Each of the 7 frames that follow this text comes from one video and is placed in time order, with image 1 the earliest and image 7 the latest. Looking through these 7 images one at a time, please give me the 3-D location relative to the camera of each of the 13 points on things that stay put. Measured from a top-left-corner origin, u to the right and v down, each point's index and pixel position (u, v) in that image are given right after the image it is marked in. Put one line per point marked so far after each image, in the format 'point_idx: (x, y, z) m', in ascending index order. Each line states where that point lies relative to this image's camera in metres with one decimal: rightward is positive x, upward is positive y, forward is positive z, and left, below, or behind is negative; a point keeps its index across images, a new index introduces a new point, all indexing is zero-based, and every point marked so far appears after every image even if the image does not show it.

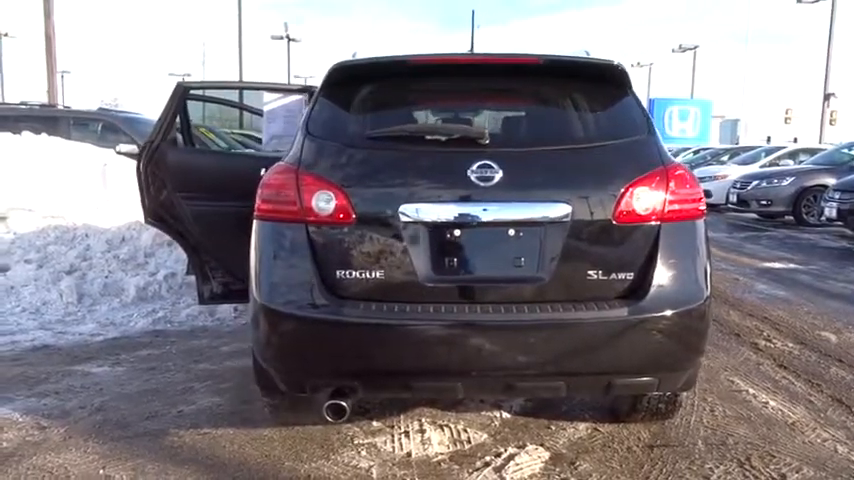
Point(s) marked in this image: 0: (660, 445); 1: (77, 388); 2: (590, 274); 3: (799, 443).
0: (+1.2, -1.0, +3.6) m
1: (-2.2, -0.9, +4.5) m
2: (+0.7, -0.1, +2.9) m
3: (+1.9, -1.0, +3.6) m
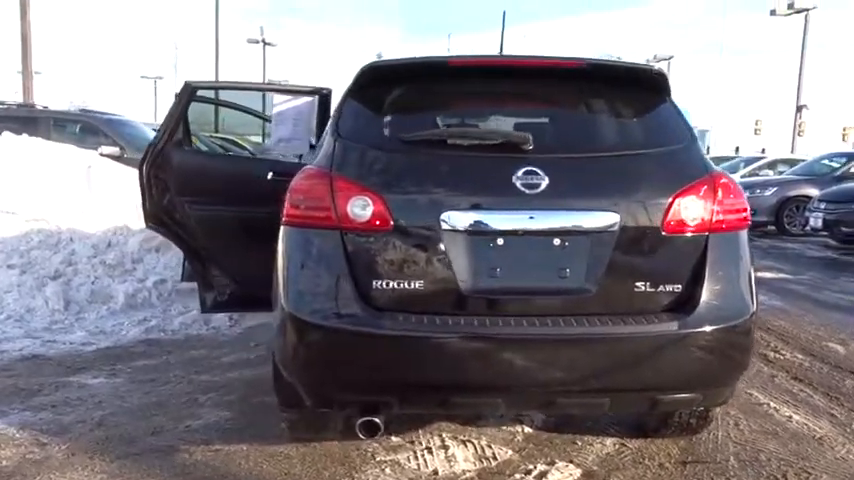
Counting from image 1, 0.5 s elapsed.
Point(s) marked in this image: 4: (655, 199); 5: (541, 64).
0: (+1.3, -1.1, +3.5) m
1: (-2.1, -0.9, +4.3) m
2: (+0.8, -0.2, +2.8) m
3: (+2.0, -1.1, +3.5) m
4: (+1.0, +0.2, +2.8) m
5: (+0.5, +0.8, +3.1) m
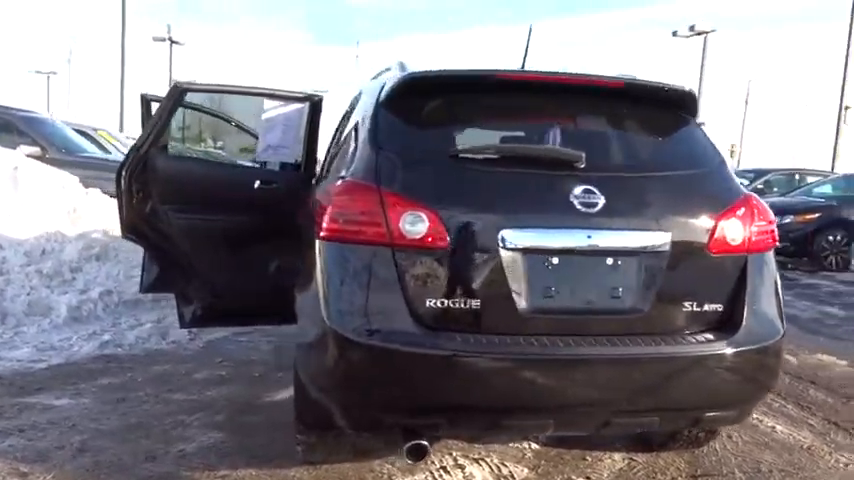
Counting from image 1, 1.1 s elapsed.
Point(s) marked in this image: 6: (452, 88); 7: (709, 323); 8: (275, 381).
0: (+1.4, -1.2, +3.6) m
1: (-2.1, -1.0, +3.9) m
2: (+1.0, -0.3, +2.9) m
3: (+2.1, -1.2, +3.7) m
4: (+1.1, +0.1, +2.9) m
5: (+0.7, +0.7, +3.2) m
6: (+0.2, +0.6, +3.1) m
7: (+1.2, -0.3, +2.9) m
8: (-1.0, -0.9, +4.8) m
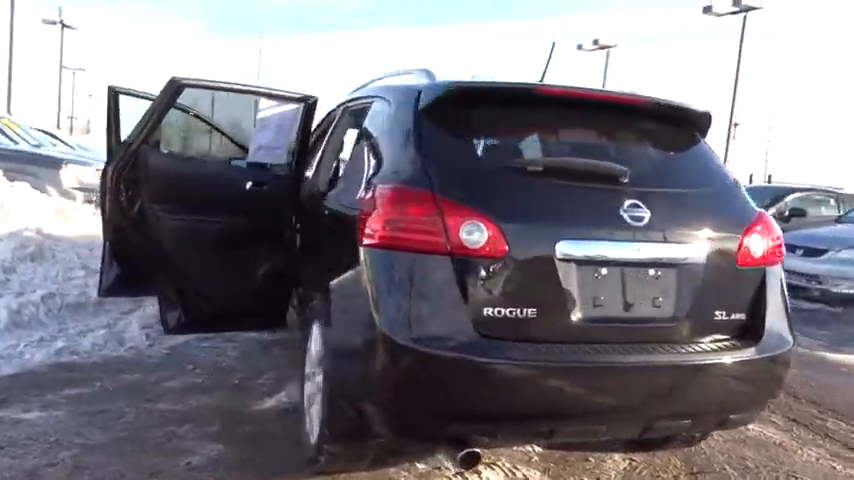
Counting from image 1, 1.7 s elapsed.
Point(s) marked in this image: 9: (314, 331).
0: (+1.4, -1.2, +3.8) m
1: (-2.0, -1.0, +3.6) m
2: (+1.2, -0.3, +3.0) m
3: (+2.1, -1.2, +4.0) m
4: (+1.3, 0.0, +3.1) m
5: (+0.8, +0.6, +3.3) m
6: (+0.3, +0.6, +3.1) m
7: (+1.3, -0.4, +3.1) m
8: (-1.1, -1.0, +4.7) m
9: (-0.6, -0.4, +3.6) m
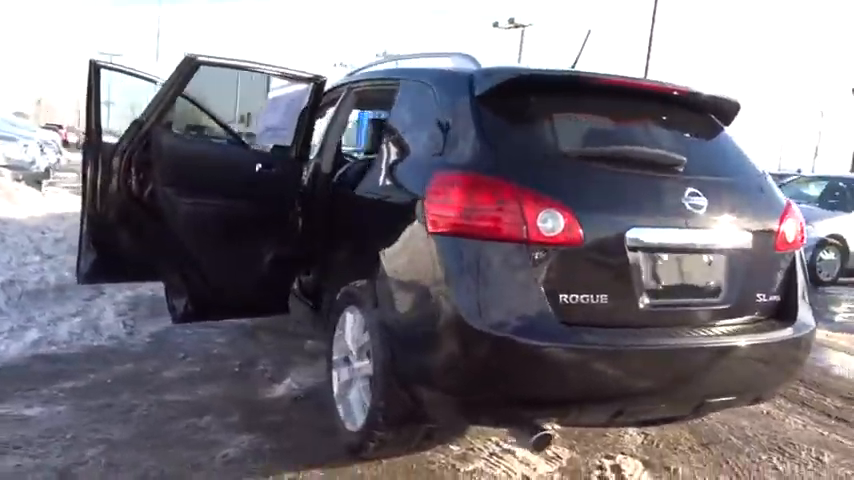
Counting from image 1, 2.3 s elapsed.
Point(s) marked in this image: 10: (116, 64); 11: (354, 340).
0: (+1.6, -1.1, +4.0) m
1: (-1.8, -0.9, +3.4) m
2: (+1.4, -0.2, +3.2) m
3: (+2.2, -1.1, +4.3) m
4: (+1.5, +0.1, +3.3) m
5: (+1.0, +0.7, +3.4) m
6: (+0.5, +0.7, +3.2) m
7: (+1.5, -0.3, +3.3) m
8: (-1.0, -0.9, +4.6) m
9: (-0.4, -0.4, +3.5) m
10: (-2.0, +1.2, +4.7) m
11: (-0.4, -0.5, +3.5) m
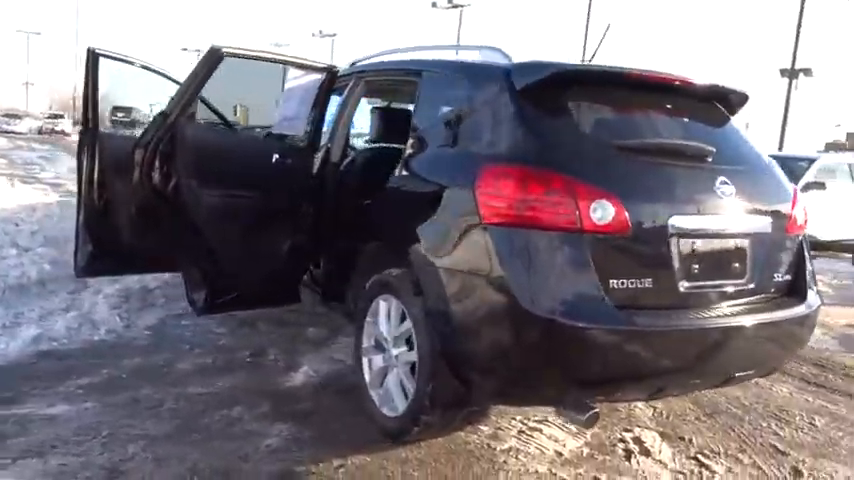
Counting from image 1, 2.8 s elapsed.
0: (+1.7, -1.0, +4.3) m
1: (-1.7, -0.9, +3.4) m
2: (+1.6, -0.2, +3.4) m
3: (+2.3, -1.0, +4.6) m
4: (+1.7, +0.2, +3.5) m
5: (+1.2, +0.8, +3.5) m
6: (+0.7, +0.7, +3.3) m
7: (+1.7, -0.2, +3.5) m
8: (-1.0, -0.8, +4.6) m
9: (-0.2, -0.3, +3.6) m
10: (-2.0, +1.2, +4.6) m
11: (-0.2, -0.4, +3.6) m
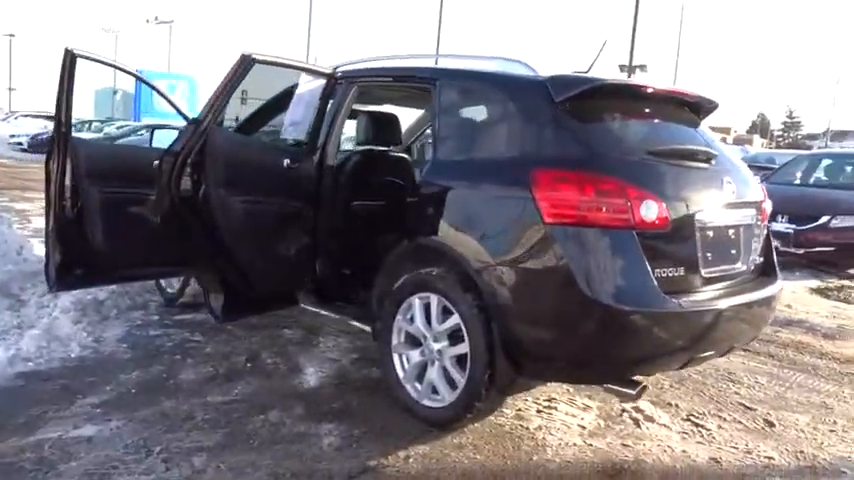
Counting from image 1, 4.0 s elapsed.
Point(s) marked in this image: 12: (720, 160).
0: (+1.7, -0.9, +4.9) m
1: (-1.4, -1.0, +3.3) m
2: (+1.8, -0.1, +4.0) m
3: (+2.2, -0.9, +5.4) m
4: (+1.8, +0.2, +4.1) m
5: (+1.3, +0.8, +4.0) m
6: (+0.9, +0.8, +3.7) m
7: (+1.9, -0.2, +4.1) m
8: (-1.0, -0.8, +4.6) m
9: (0.0, -0.3, +3.8) m
10: (-2.1, +1.1, +4.4) m
11: (0.0, -0.4, +3.8) m
12: (+1.7, +0.4, +4.1) m
